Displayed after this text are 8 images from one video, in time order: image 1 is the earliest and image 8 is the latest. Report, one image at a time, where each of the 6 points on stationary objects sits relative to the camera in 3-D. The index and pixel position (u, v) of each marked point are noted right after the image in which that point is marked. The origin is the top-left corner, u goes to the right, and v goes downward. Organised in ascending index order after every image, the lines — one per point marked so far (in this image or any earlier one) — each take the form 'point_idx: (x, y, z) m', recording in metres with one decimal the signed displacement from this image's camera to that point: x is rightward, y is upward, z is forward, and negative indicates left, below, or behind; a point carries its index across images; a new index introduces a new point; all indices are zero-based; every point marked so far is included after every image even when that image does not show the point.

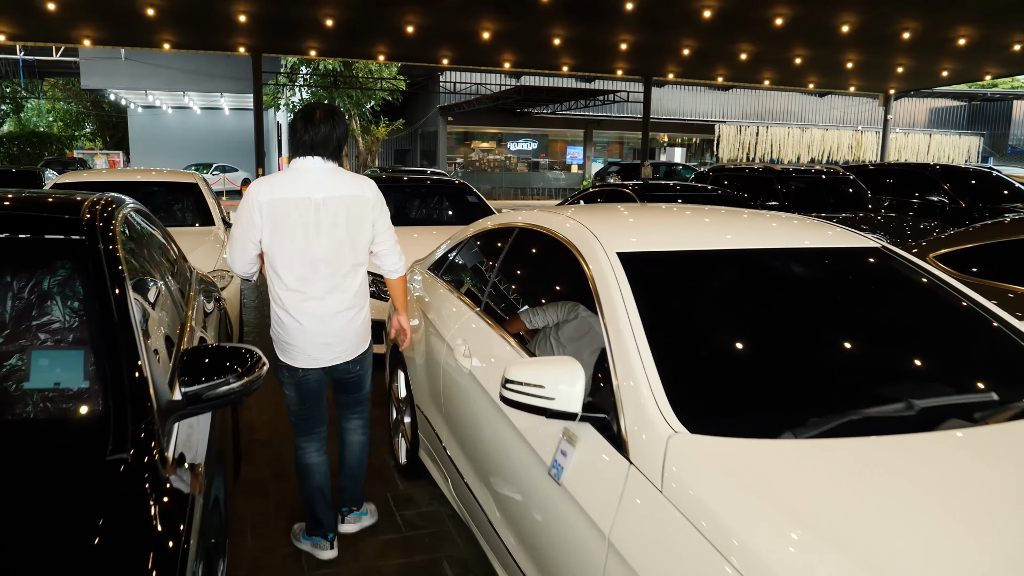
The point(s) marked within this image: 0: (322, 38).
0: (-3.6, +4.8, +14.8) m
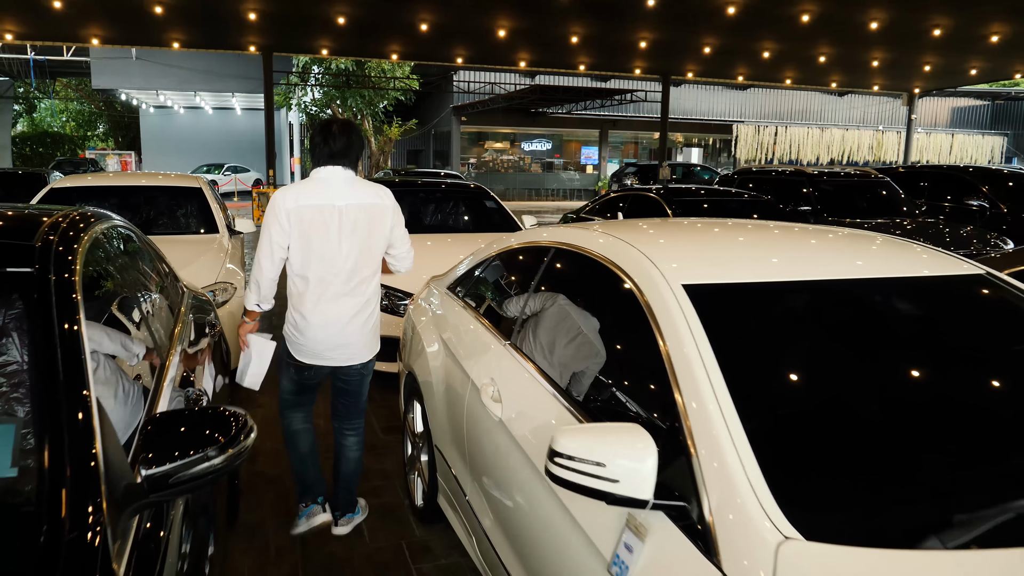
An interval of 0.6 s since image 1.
0: (-3.3, +4.7, +14.5) m
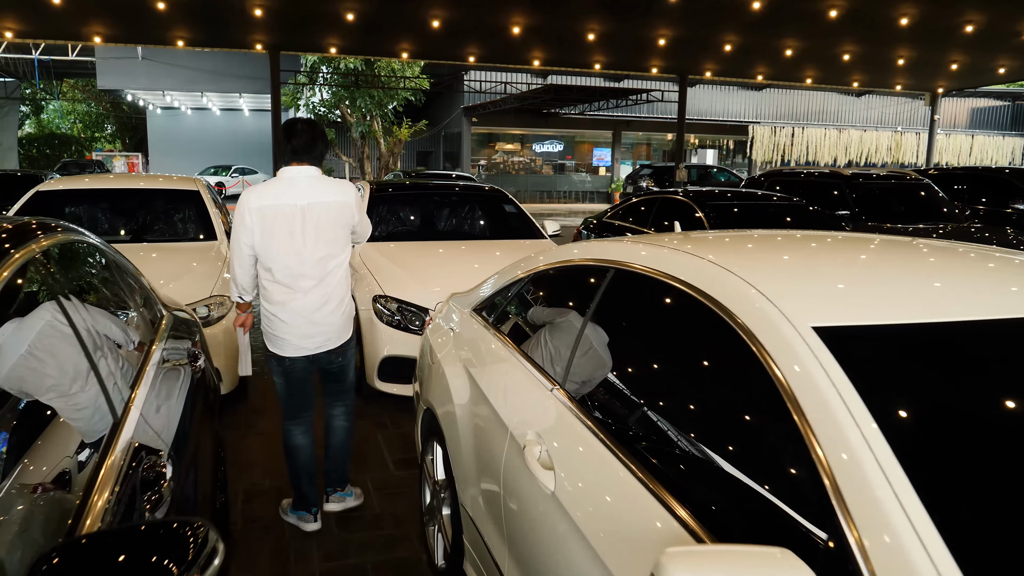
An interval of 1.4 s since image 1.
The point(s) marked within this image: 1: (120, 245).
0: (-3.1, +4.6, +14.0) m
1: (-2.9, +0.3, +5.7) m
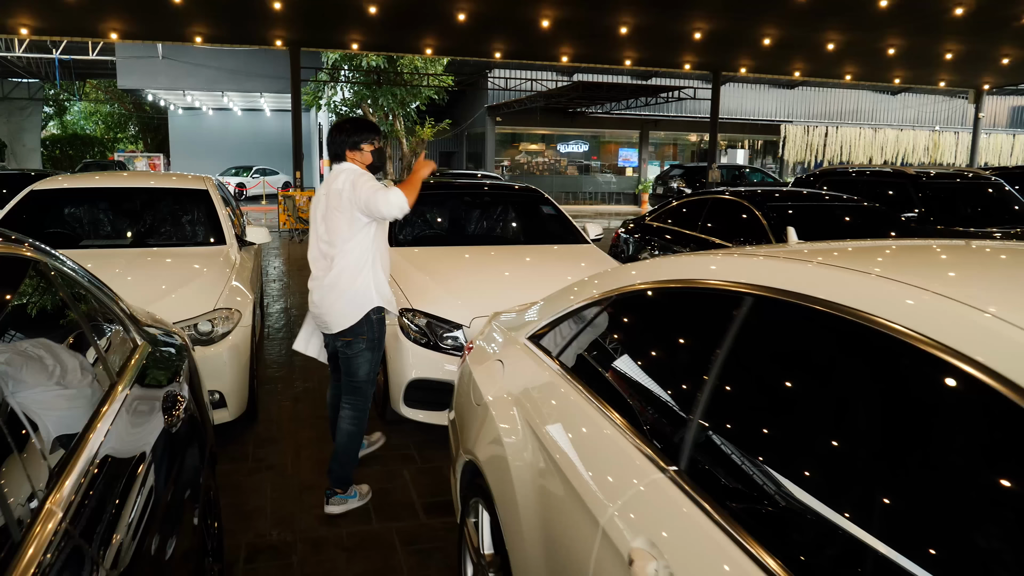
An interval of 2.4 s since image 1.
0: (-2.6, +4.5, +13.5) m
1: (-2.6, +0.3, +5.2) m
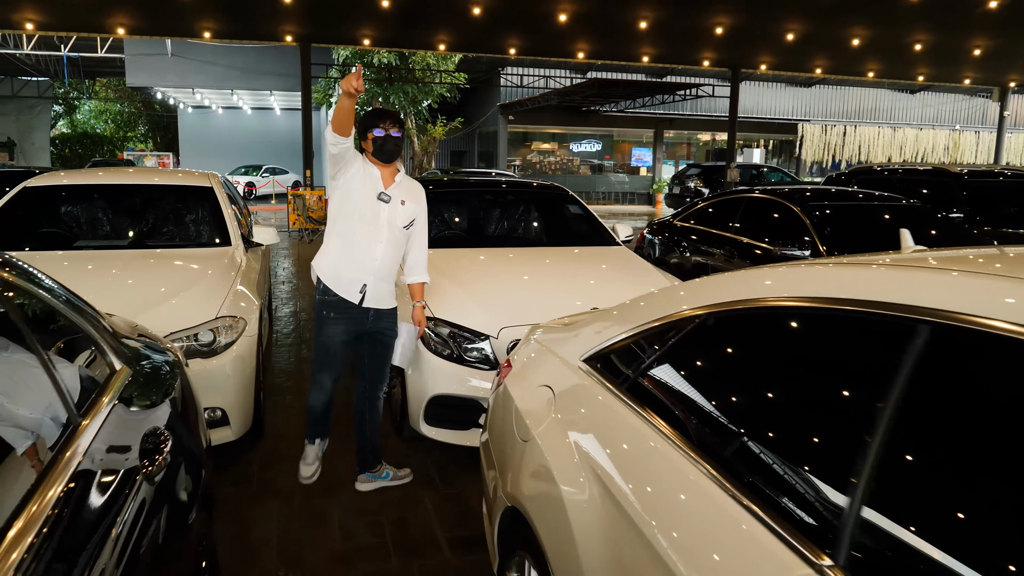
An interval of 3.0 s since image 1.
0: (-2.3, +4.5, +13.2) m
1: (-2.5, +0.2, +4.8) m
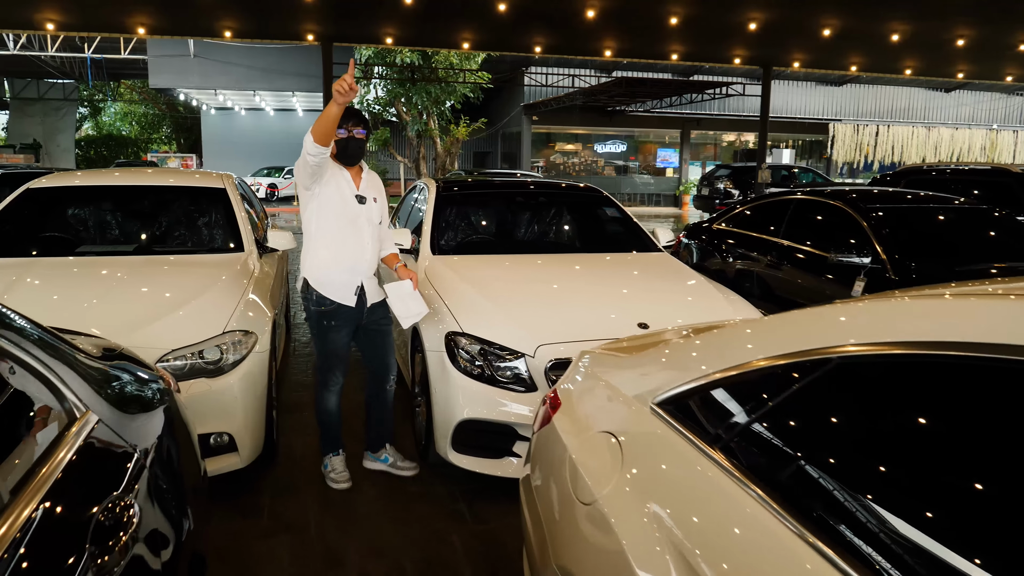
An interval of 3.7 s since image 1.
0: (-1.9, +4.4, +12.9) m
1: (-2.3, +0.2, +4.5) m
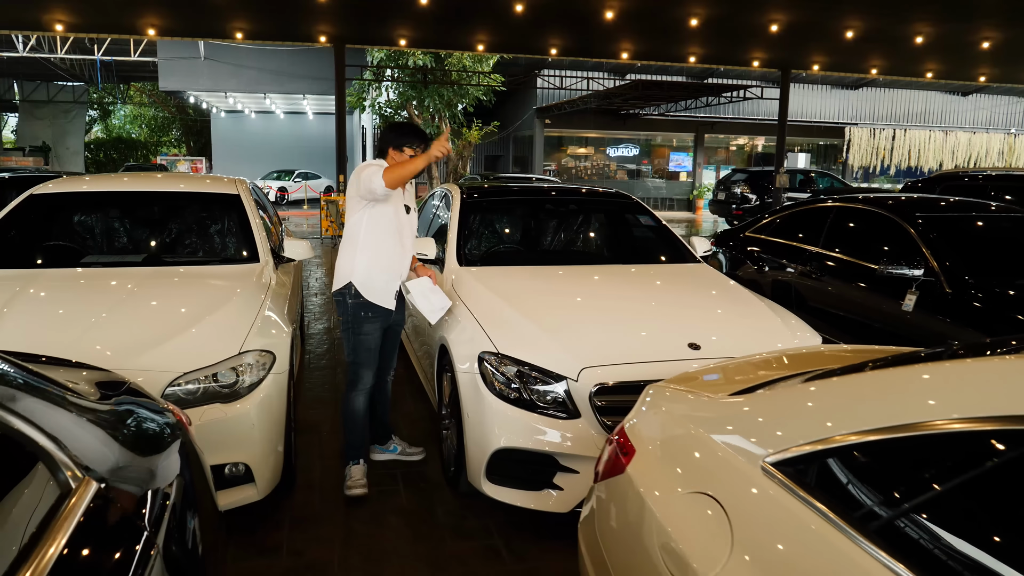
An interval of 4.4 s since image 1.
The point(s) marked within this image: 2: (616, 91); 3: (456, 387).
0: (-1.6, +4.3, +12.7) m
1: (-2.1, +0.1, +4.3) m
2: (+2.6, +5.0, +19.6) m
3: (-0.2, -0.4, +3.4) m
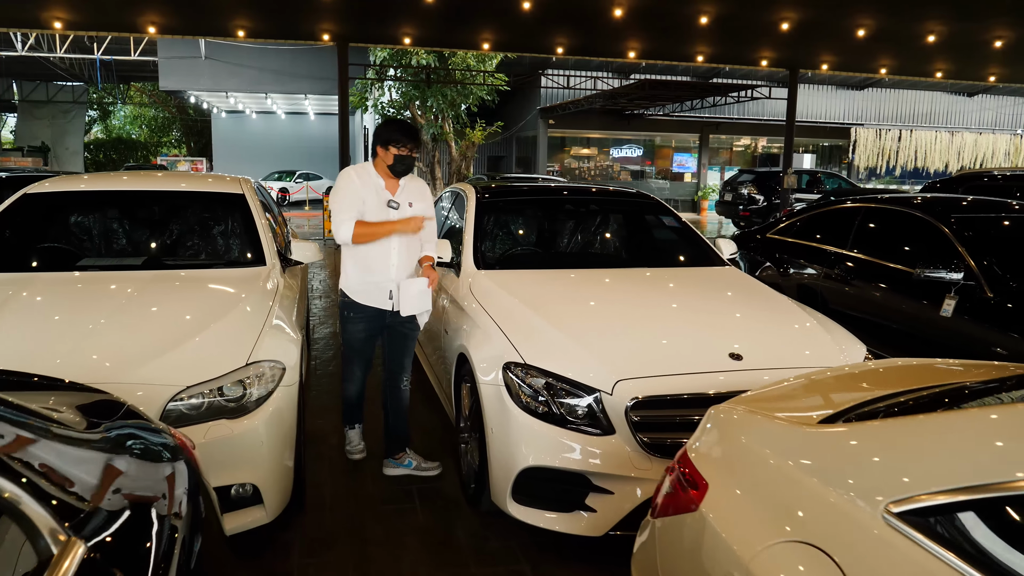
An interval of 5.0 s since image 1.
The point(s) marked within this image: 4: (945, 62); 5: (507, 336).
0: (-1.5, +4.3, +12.5) m
1: (-2.0, +0.1, +4.1) m
2: (+2.7, +5.0, +19.4) m
3: (-0.1, -0.5, +3.1) m
4: (+8.5, +4.4, +14.9) m
5: (0.0, -0.2, +3.1) m
